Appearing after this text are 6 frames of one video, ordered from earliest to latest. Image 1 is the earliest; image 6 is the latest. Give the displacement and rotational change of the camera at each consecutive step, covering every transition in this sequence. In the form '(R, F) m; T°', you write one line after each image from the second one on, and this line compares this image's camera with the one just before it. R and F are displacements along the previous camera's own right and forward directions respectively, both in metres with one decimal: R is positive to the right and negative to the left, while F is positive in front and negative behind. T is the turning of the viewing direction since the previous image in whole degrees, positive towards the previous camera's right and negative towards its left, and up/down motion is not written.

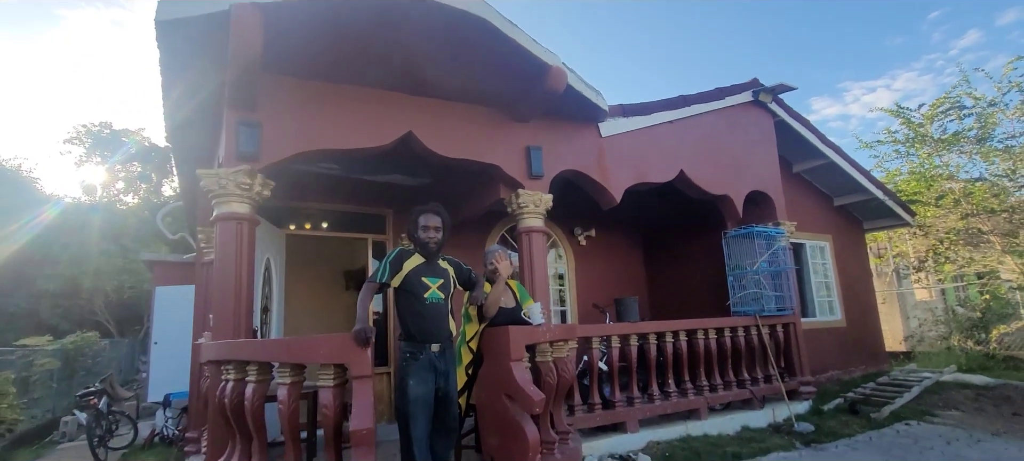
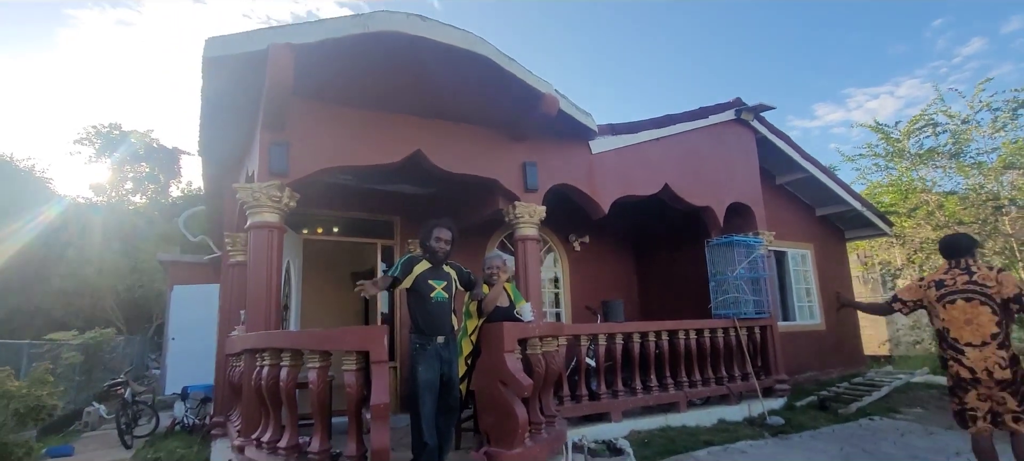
(0.0, -0.5) m; 0°
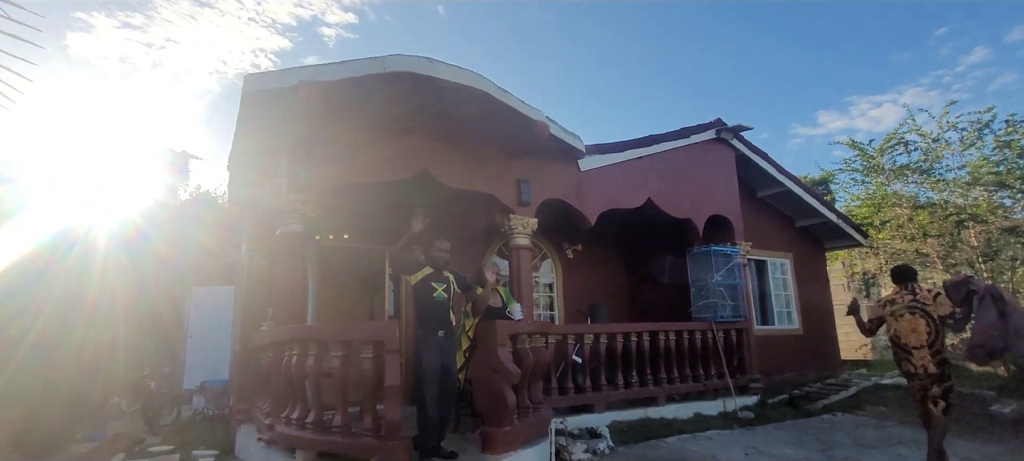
(+0.1, -0.6) m; 0°
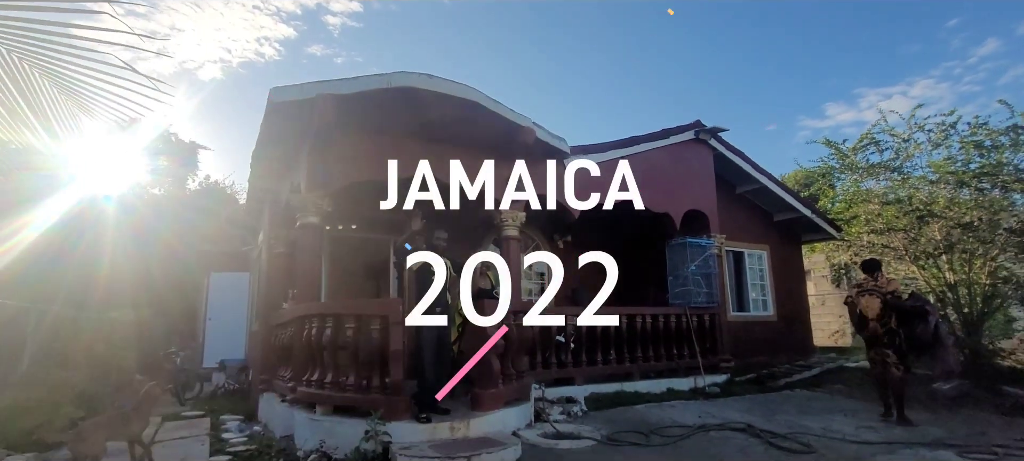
(+0.2, -0.7) m; 0°
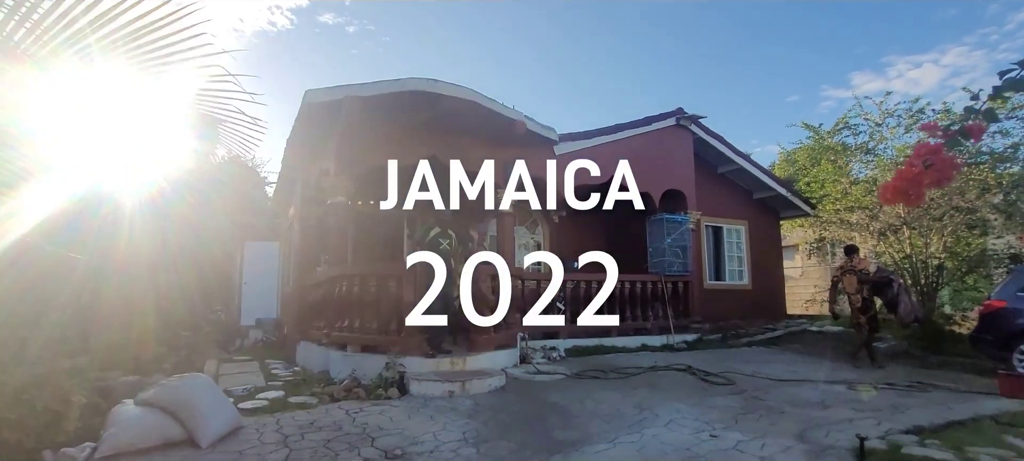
(+0.3, -1.2) m; -1°
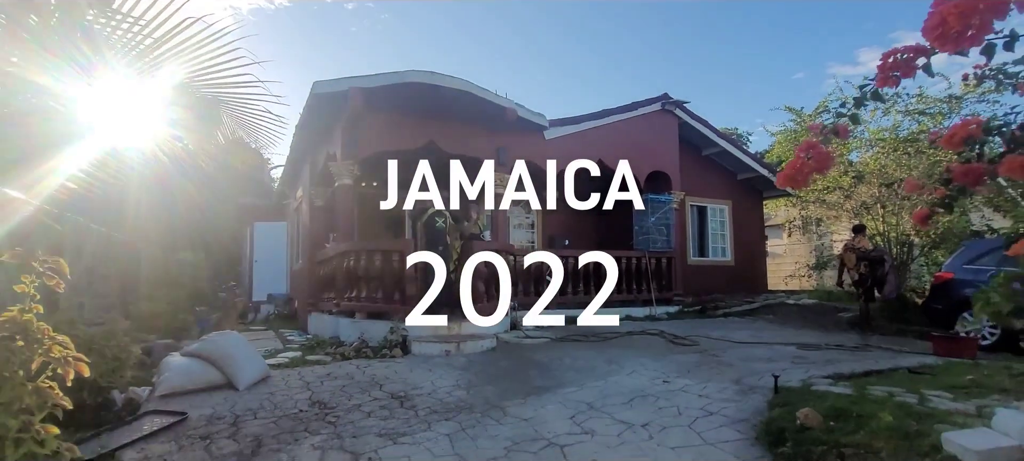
(+0.1, -0.7) m; 0°
